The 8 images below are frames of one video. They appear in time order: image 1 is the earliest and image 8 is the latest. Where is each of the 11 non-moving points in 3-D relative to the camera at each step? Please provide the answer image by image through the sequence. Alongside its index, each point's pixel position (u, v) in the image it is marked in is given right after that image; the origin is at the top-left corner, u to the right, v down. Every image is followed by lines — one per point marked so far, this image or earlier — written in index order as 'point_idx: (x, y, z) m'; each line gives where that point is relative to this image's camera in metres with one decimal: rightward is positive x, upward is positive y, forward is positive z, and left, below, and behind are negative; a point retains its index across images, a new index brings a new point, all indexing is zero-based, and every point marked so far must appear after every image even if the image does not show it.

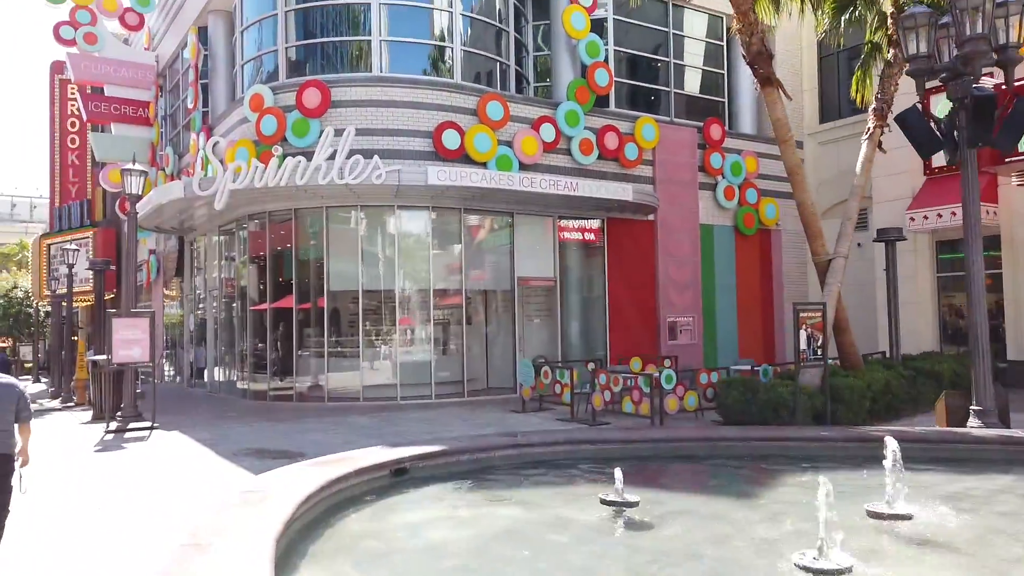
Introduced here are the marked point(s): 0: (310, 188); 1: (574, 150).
0: (-4.0, +2.0, +15.0) m
1: (+1.4, +3.2, +17.4) m
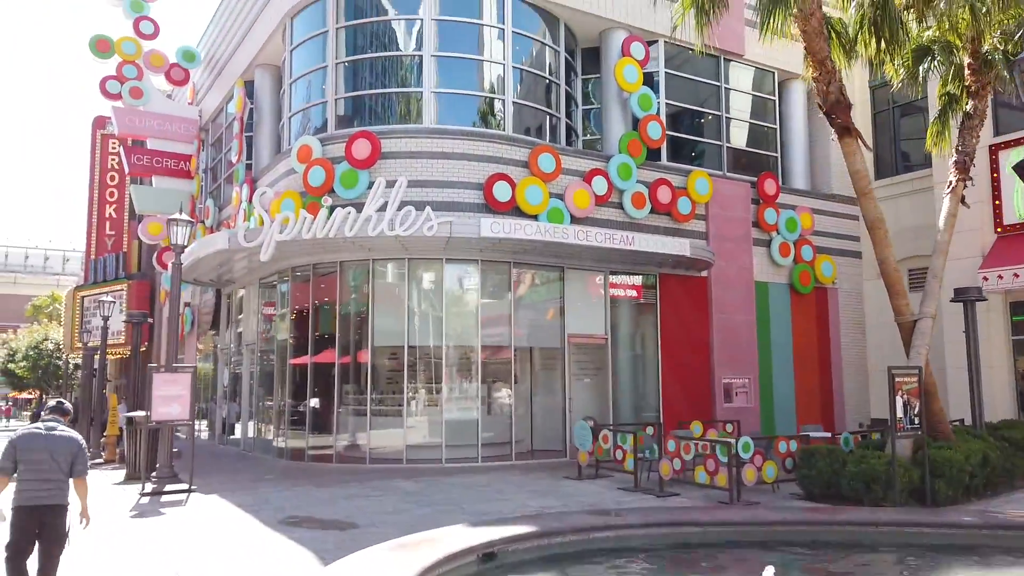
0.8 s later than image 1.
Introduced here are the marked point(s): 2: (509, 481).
0: (-2.9, +0.9, +14.5) m
1: (+2.5, +1.9, +16.8) m
2: (0.0, -3.3, +12.8) m
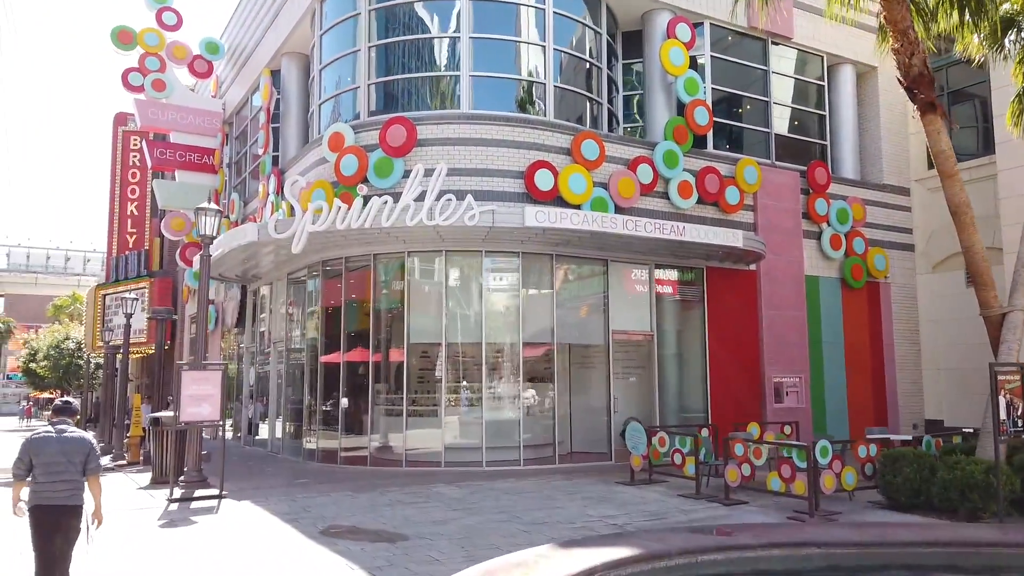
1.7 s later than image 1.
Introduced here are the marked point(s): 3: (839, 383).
0: (-2.1, +1.0, +13.7) m
1: (+3.4, +2.0, +16.0) m
2: (+0.7, -3.1, +12.0) m
3: (+7.8, -2.3, +18.2) m
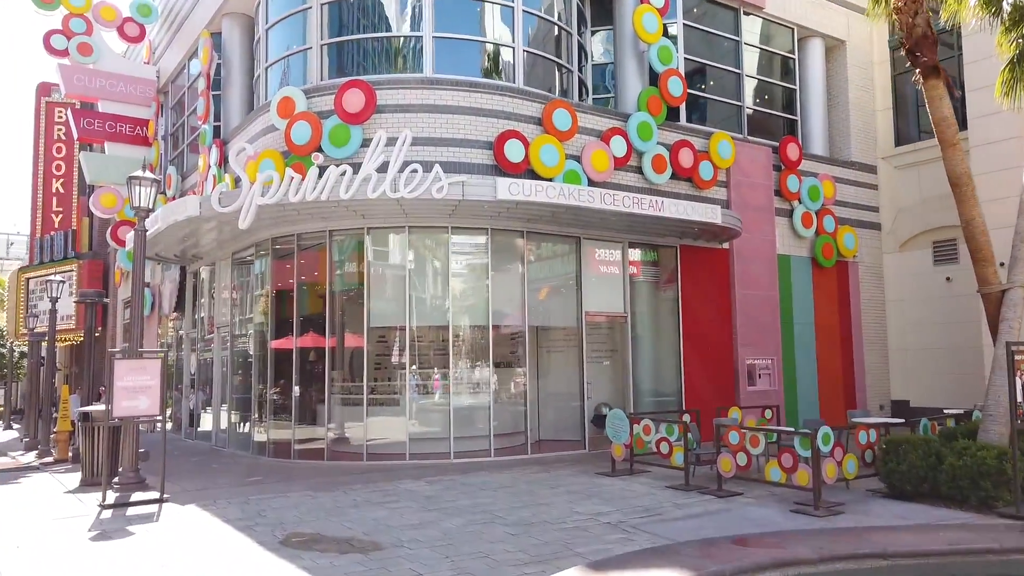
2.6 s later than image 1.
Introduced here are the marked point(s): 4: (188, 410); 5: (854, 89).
0: (-2.6, +1.4, +12.6) m
1: (+2.7, +2.4, +15.2) m
2: (+0.4, -2.8, +11.1) m
3: (+7.0, -1.8, +17.8) m
4: (-8.3, -3.1, +19.5) m
5: (+8.9, +5.2, +19.8) m
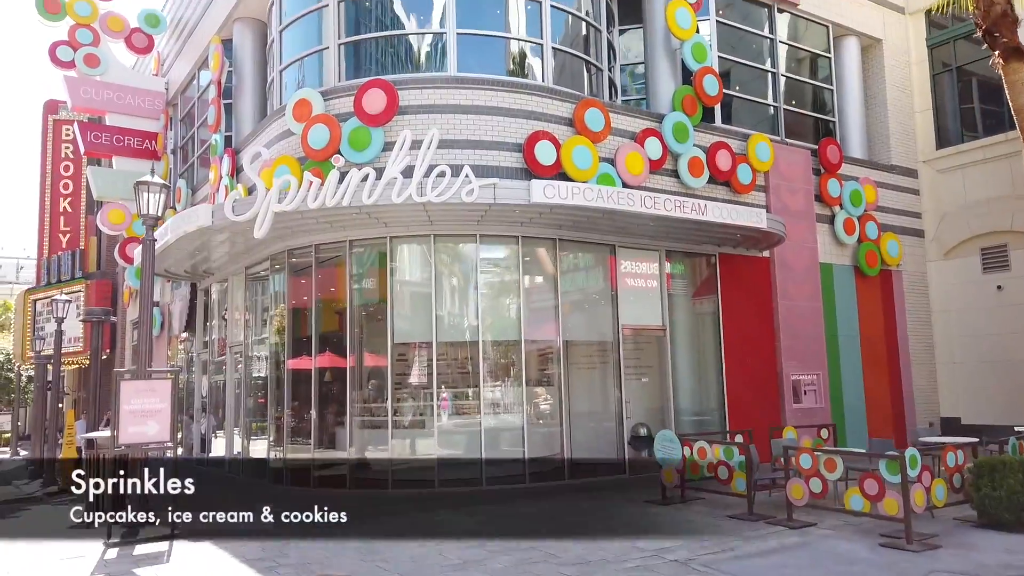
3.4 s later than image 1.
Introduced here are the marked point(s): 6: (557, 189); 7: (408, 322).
0: (-2.1, +1.2, +11.7) m
1: (+3.2, +2.2, +14.3) m
2: (+0.9, -2.9, +10.1) m
3: (+7.6, -2.0, +16.8) m
4: (-7.7, -3.6, +18.6) m
5: (+9.5, +4.9, +18.9) m
6: (+0.7, +1.5, +11.3) m
7: (-1.8, -0.6, +13.0) m
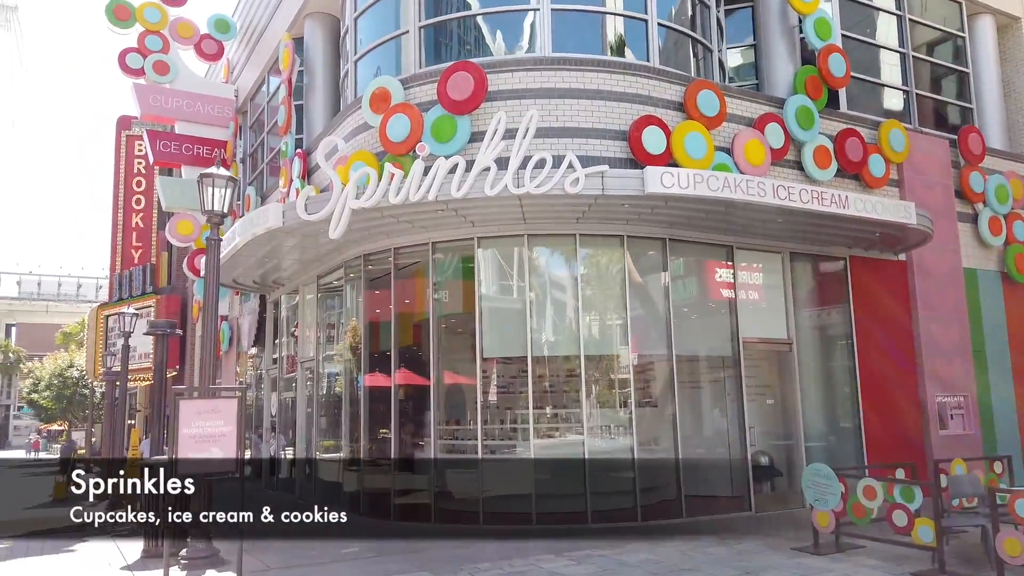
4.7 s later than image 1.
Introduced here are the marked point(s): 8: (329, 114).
0: (-0.6, +1.1, +10.3) m
1: (+4.9, +2.1, +12.5) m
2: (+2.3, -3.0, +8.4) m
3: (+9.5, -2.2, +14.5) m
4: (-5.6, -3.9, +17.4) m
5: (+11.5, +4.7, +16.6) m
6: (+2.1, +1.4, +9.6) m
7: (-0.2, -0.7, +11.5) m
8: (-3.8, +3.6, +15.9) m
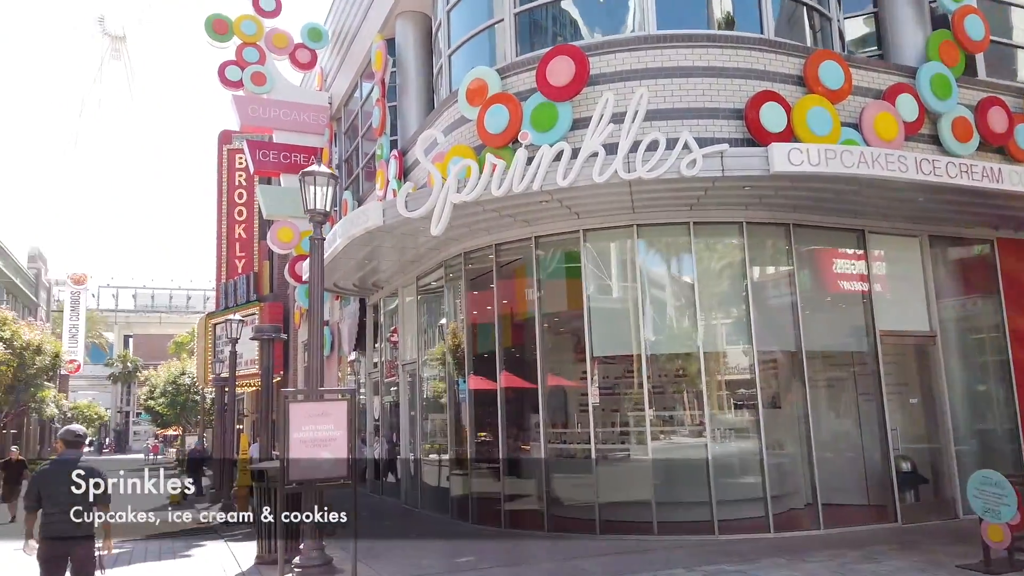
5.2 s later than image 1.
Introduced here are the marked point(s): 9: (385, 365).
0: (+0.8, +1.2, +9.7) m
1: (+6.4, +2.3, +11.2) m
2: (+3.5, -2.8, +7.4) m
3: (+11.3, -1.9, +12.7) m
4: (-3.3, -3.9, +17.4) m
5: (+13.4, +5.1, +14.6) m
6: (+3.4, +1.5, +8.7) m
7: (+1.3, -0.6, +10.9) m
8: (-1.8, +3.6, +15.7) m
9: (-2.8, -1.7, +16.8) m
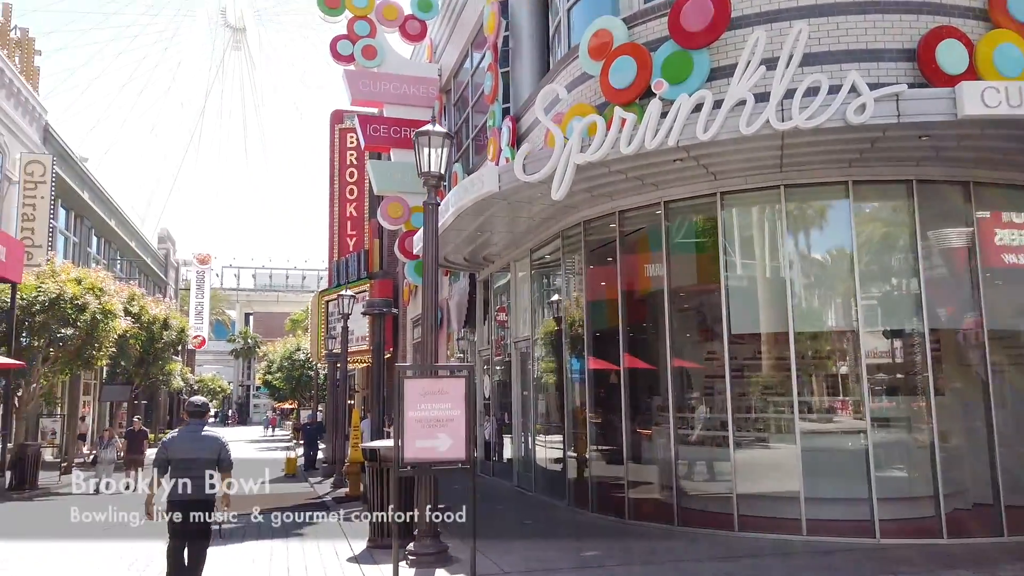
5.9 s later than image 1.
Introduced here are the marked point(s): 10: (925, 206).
0: (+2.3, +1.5, +8.6) m
1: (+8.1, +2.7, +9.4) m
2: (+4.7, -2.5, +6.1) m
3: (+13.1, -1.5, +10.2) m
4: (-0.7, -3.4, +16.9) m
5: (+15.5, +5.5, +11.7) m
6: (+4.7, +1.9, +7.3) m
7: (+3.0, -0.3, +9.7) m
8: (+0.5, +4.1, +14.8) m
9: (-0.3, -1.2, +16.2) m
10: (+5.0, +1.0, +9.4) m
